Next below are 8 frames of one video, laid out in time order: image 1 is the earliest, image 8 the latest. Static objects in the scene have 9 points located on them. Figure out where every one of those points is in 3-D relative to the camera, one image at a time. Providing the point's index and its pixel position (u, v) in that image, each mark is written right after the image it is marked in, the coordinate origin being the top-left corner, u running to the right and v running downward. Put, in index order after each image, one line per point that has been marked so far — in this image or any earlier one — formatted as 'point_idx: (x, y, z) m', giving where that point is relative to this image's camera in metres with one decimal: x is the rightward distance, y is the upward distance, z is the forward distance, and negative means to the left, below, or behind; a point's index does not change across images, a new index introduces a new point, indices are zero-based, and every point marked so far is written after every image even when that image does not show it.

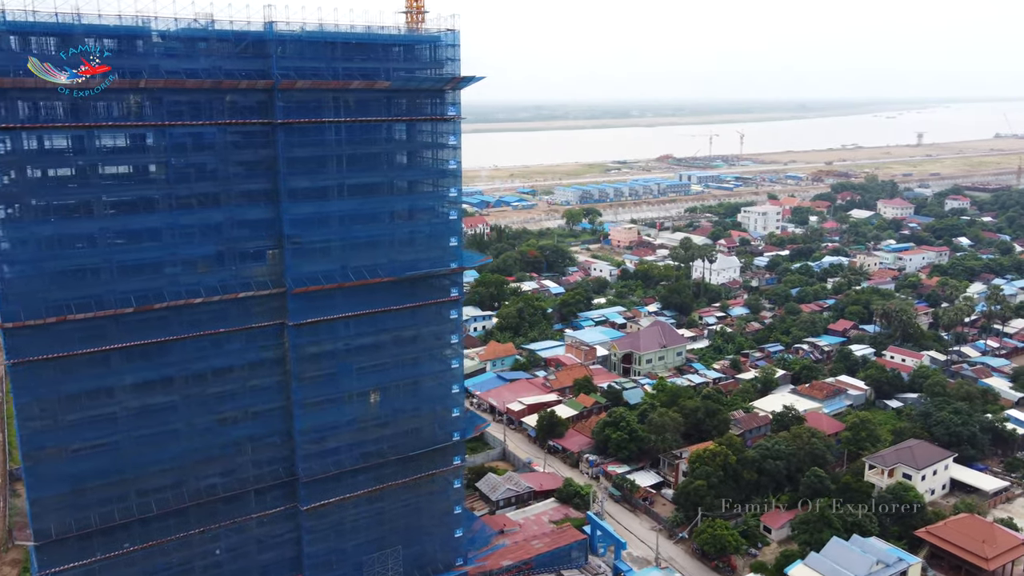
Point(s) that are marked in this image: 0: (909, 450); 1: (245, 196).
0: (+8.8, -3.6, +16.4) m
1: (-3.2, +1.1, +8.9) m
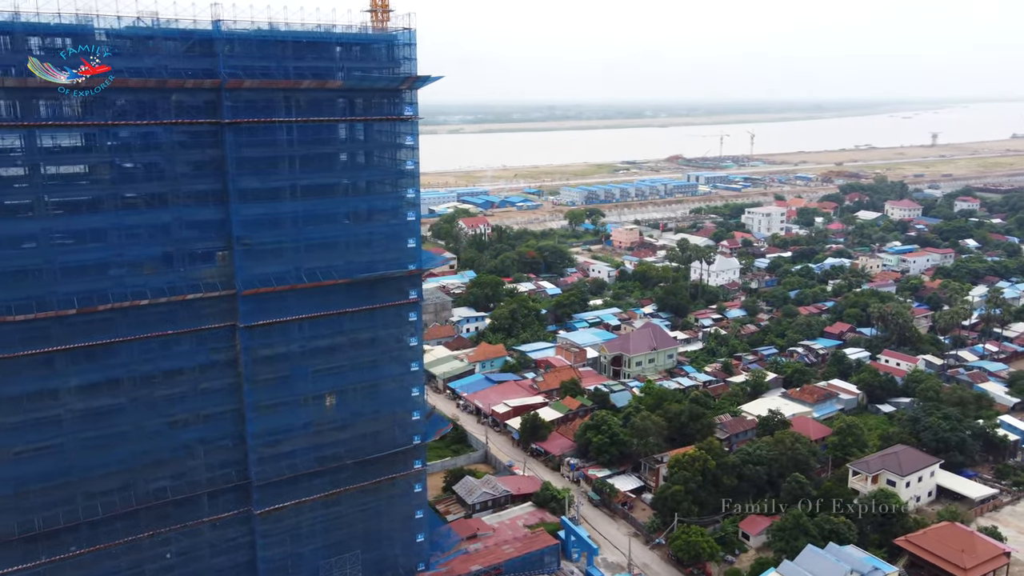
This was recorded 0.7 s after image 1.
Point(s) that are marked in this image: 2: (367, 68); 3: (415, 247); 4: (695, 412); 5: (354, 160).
0: (+8.3, -3.6, +16.2) m
1: (-3.8, +1.1, +8.8) m
2: (-1.9, +2.8, +9.5) m
3: (-1.3, +0.6, +10.2) m
4: (+4.5, -3.1, +18.5) m
5: (-2.0, +1.6, +9.6) m
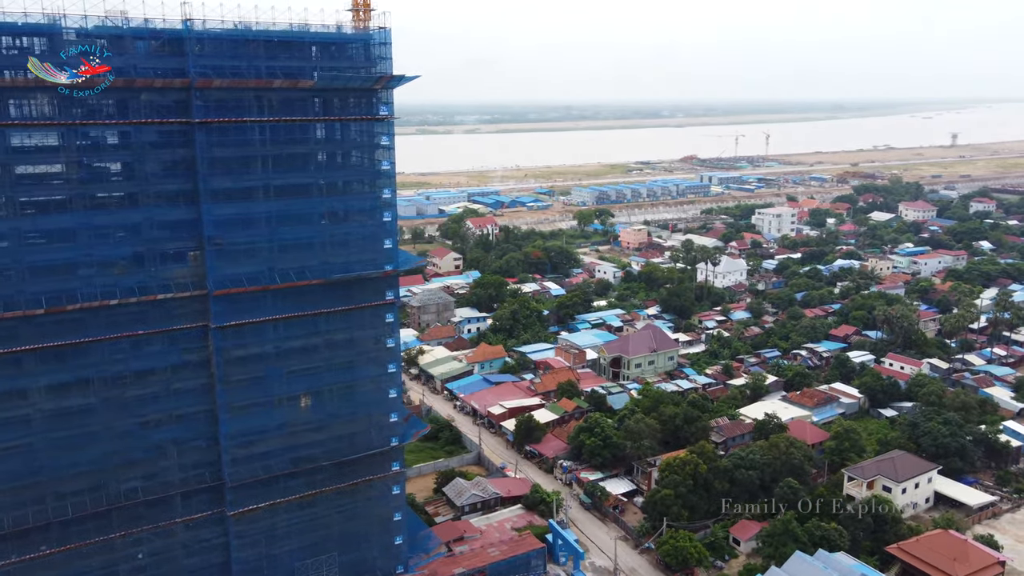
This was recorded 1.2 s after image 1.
0: (+8.0, -3.7, +15.9) m
1: (-4.1, +1.1, +8.8) m
2: (-2.2, +2.8, +9.4) m
3: (-1.6, +0.5, +10.1) m
4: (+4.4, -3.1, +18.3) m
5: (-2.4, +1.6, +9.5) m
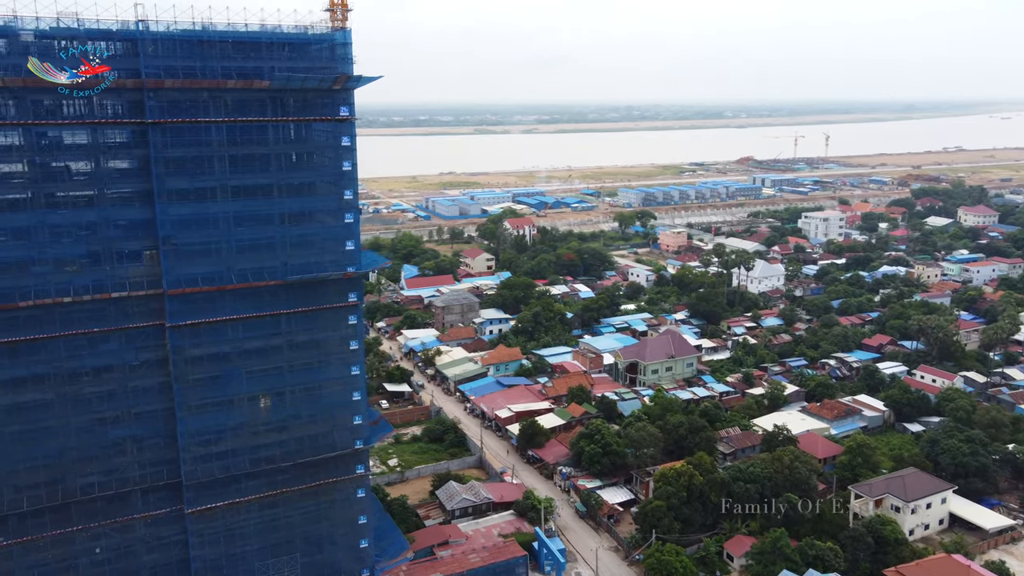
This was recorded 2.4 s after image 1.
0: (+7.9, -3.9, +15.2) m
1: (-4.7, +1.1, +8.9) m
2: (-2.7, +2.8, +9.4) m
3: (-2.1, +0.5, +10.0) m
4: (+4.4, -3.2, +17.8) m
5: (-2.9, +1.6, +9.5) m
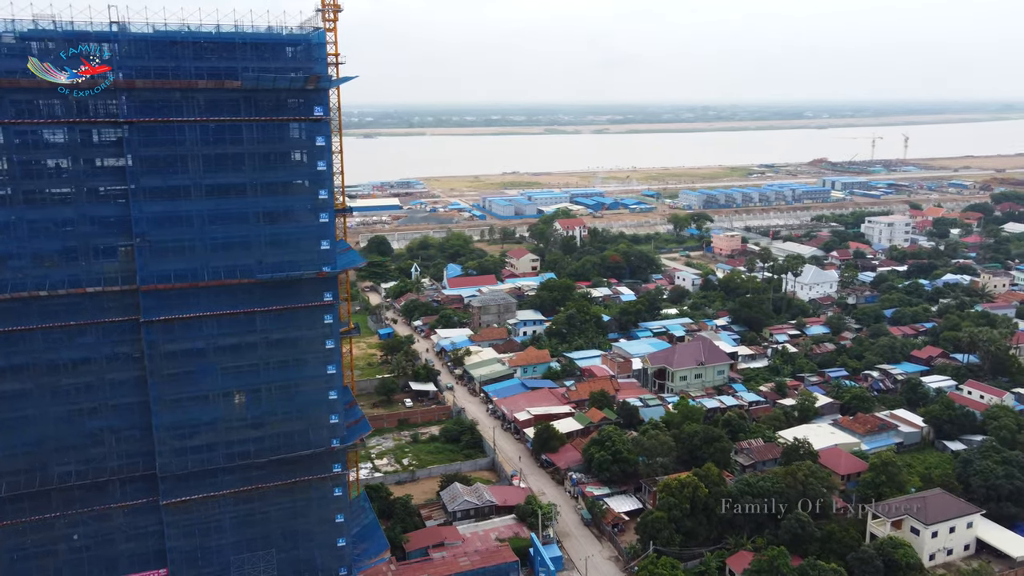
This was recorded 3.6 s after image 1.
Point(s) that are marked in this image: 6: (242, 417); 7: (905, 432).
0: (+7.8, -4.1, +14.3) m
1: (-5.1, +1.1, +9.1) m
2: (-3.0, +2.8, +9.4) m
3: (-2.5, +0.5, +10.0) m
4: (+4.6, -3.4, +17.3) m
5: (-3.2, +1.6, +9.6) m
6: (-3.6, -1.7, +10.1) m
7: (+10.3, -3.8, +19.7) m
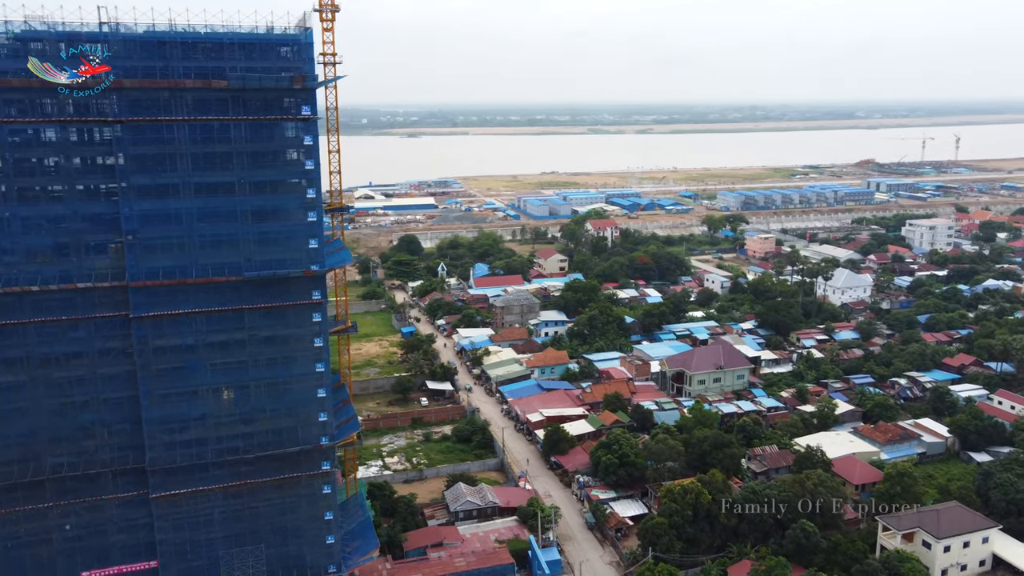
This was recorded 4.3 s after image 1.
0: (+7.8, -4.2, +13.8) m
1: (-5.3, +1.2, +9.3) m
2: (-3.2, +2.8, +9.5) m
3: (-2.6, +0.5, +10.1) m
4: (+4.7, -3.4, +16.9) m
5: (-3.4, +1.7, +9.7) m
6: (-3.8, -1.7, +10.2) m
7: (+10.6, -3.9, +19.0) m
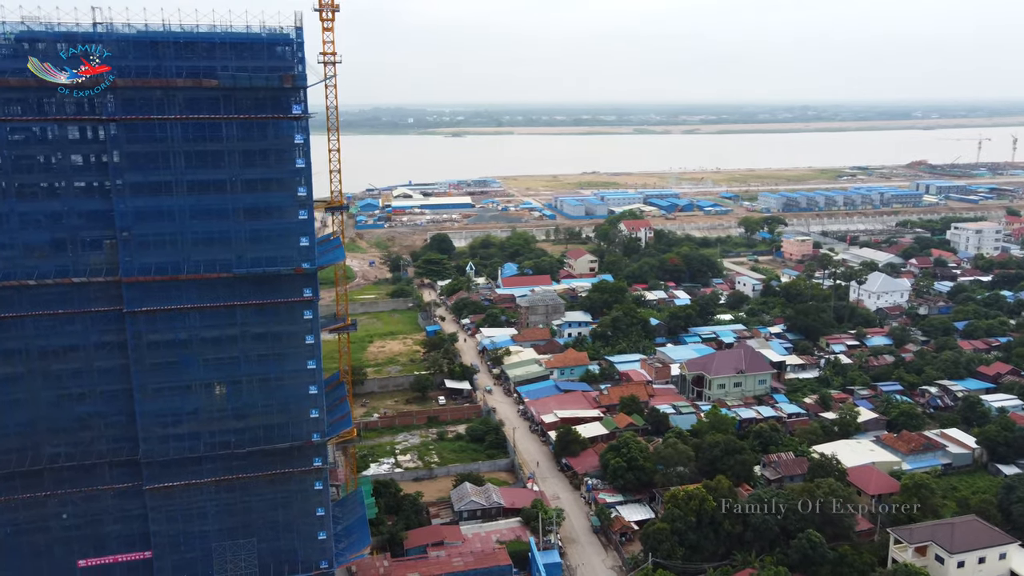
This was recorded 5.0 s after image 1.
0: (+7.8, -4.3, +13.4) m
1: (-5.4, +1.3, +9.5) m
2: (-3.3, +2.8, +9.6) m
3: (-2.8, +0.6, +10.2) m
4: (+4.9, -3.5, +16.6) m
5: (-3.5, +1.7, +9.8) m
6: (-4.0, -1.7, +10.4) m
7: (+10.8, -4.1, +18.4) m
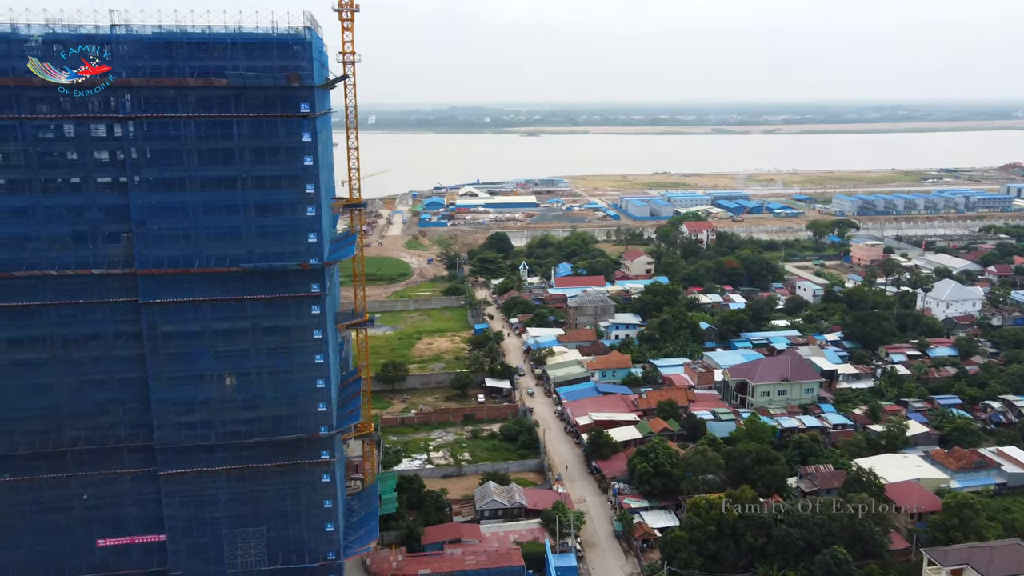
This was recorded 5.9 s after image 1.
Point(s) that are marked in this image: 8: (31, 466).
0: (+8.0, -4.5, +12.6) m
1: (-5.4, +1.4, +10.0) m
2: (-3.3, +2.9, +9.9) m
3: (-2.7, +0.6, +10.4) m
4: (+5.4, -3.6, +16.1) m
5: (-3.5, +1.8, +10.0) m
6: (-4.0, -1.6, +10.7) m
7: (+11.5, -4.3, +17.3) m
8: (-6.7, -2.5, +10.5) m
